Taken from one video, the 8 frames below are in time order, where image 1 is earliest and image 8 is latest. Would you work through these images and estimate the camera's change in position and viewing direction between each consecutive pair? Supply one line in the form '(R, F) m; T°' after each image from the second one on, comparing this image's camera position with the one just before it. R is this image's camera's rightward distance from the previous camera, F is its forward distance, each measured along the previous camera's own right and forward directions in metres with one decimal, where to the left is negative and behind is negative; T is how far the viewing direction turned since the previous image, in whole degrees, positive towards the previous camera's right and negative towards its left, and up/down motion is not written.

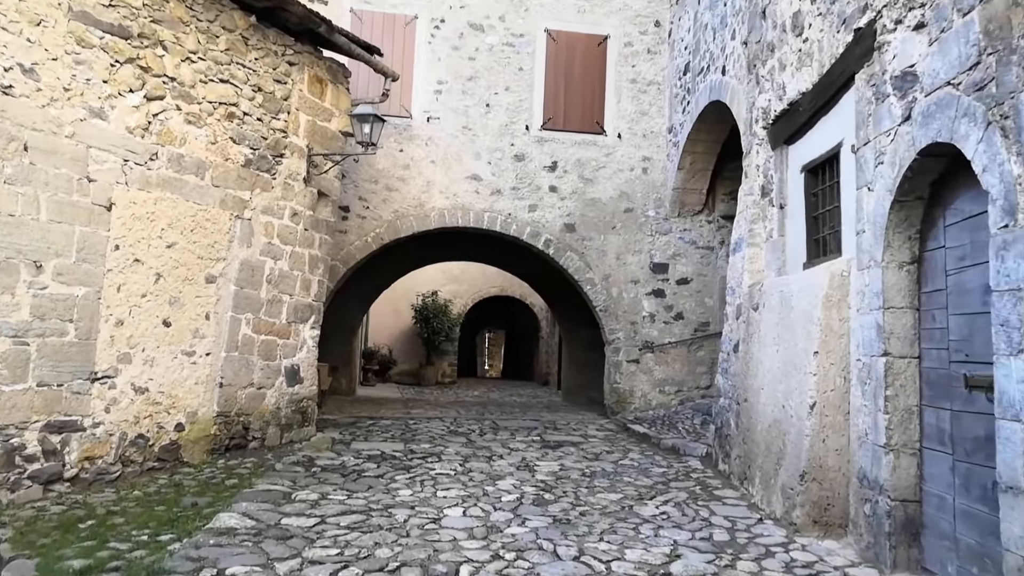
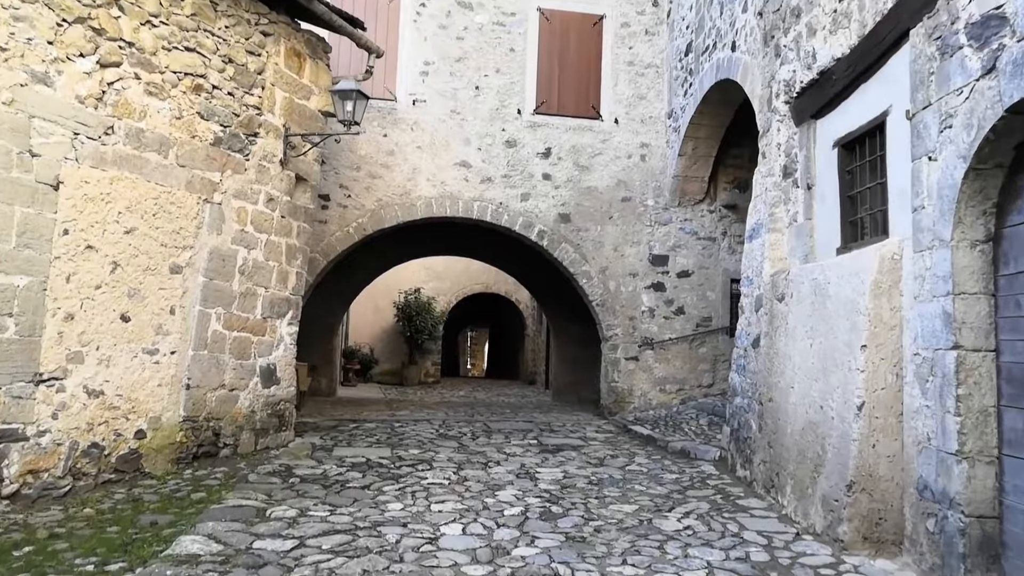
(-0.1, +0.5) m; +1°
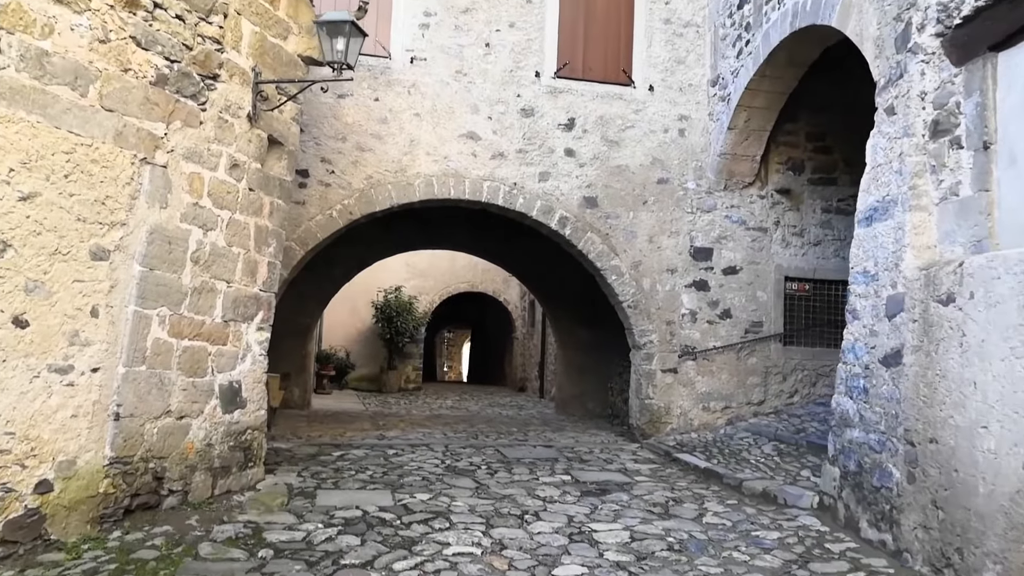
(-0.3, +1.2) m; +2°
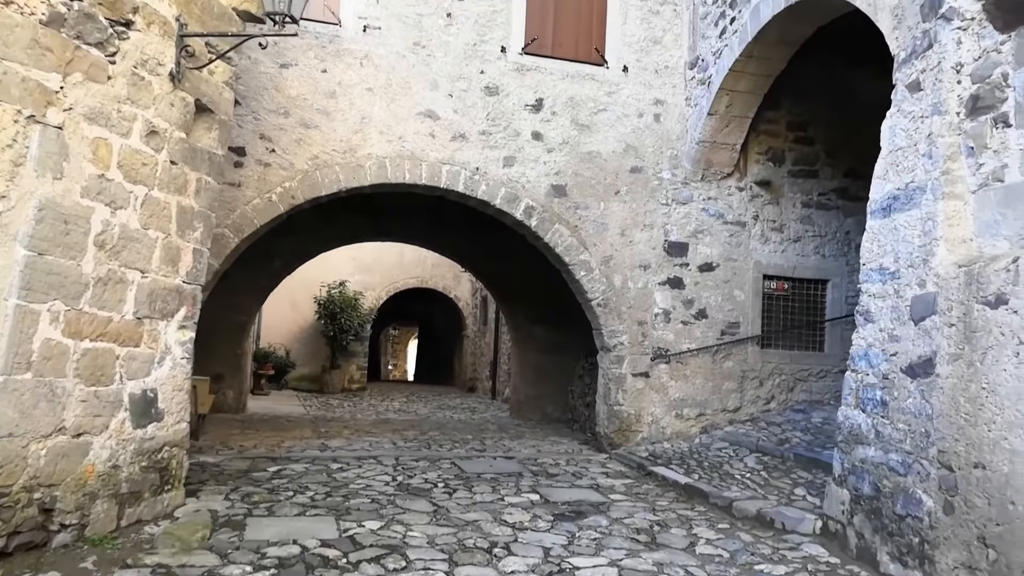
(-0.1, +0.5) m; +4°
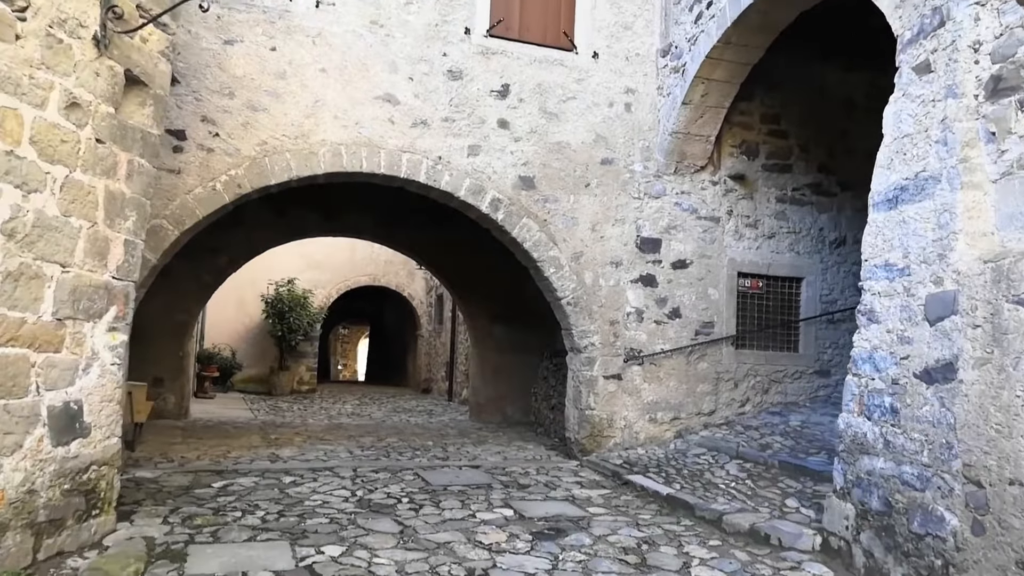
(-0.1, +0.3) m; +4°
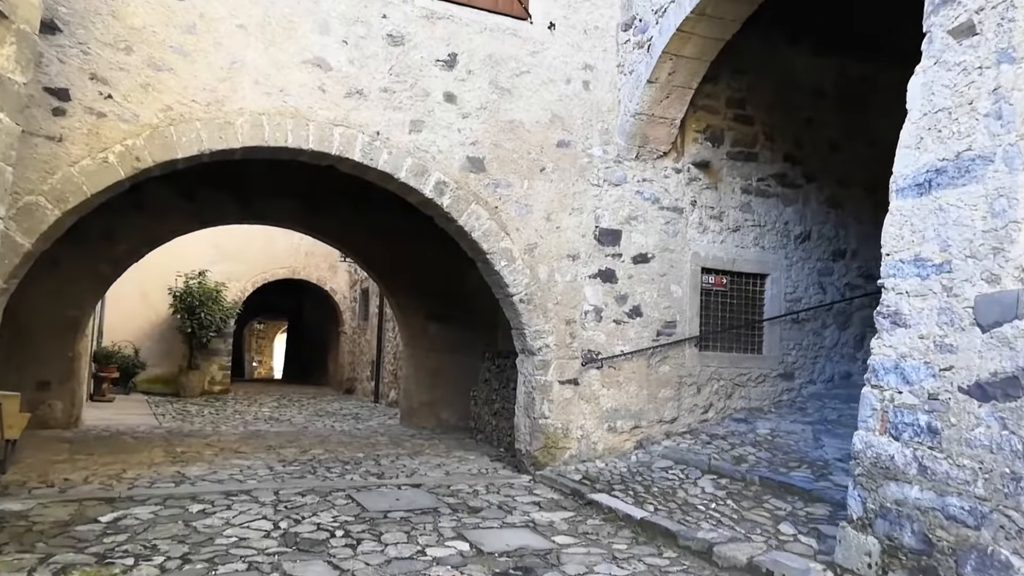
(-0.2, +0.6) m; +6°
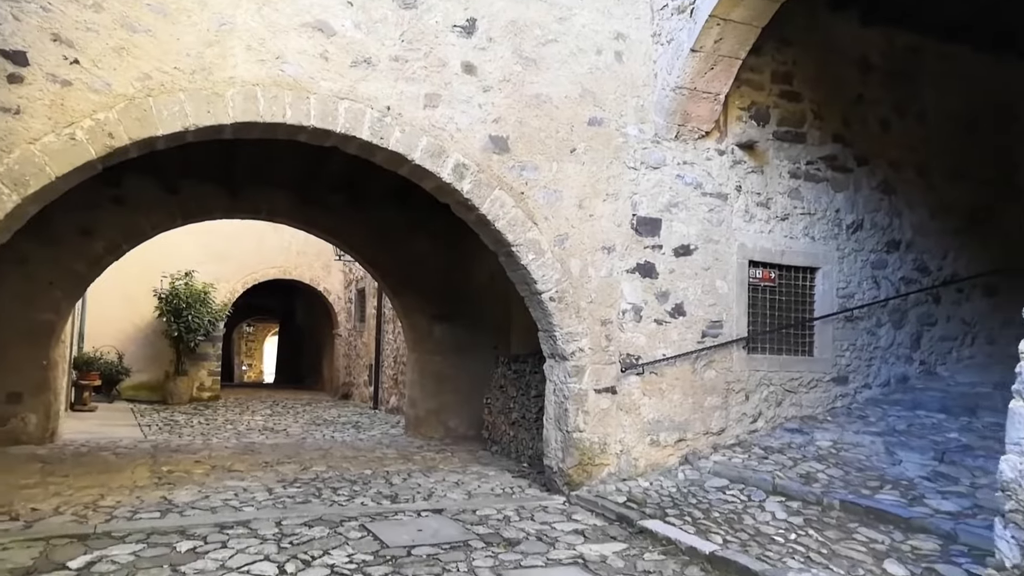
(-0.2, +0.6) m; +1°
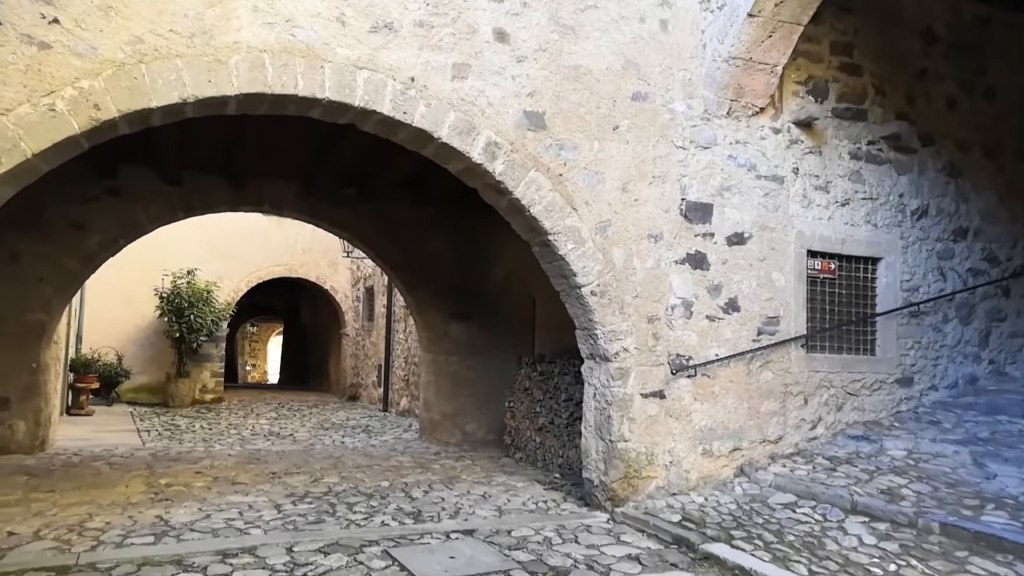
(-0.2, +0.4) m; 0°
